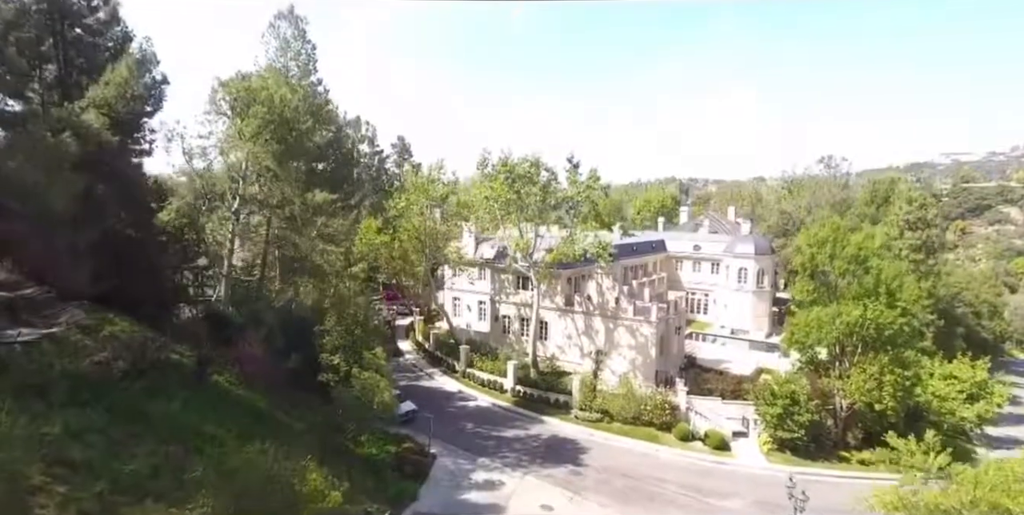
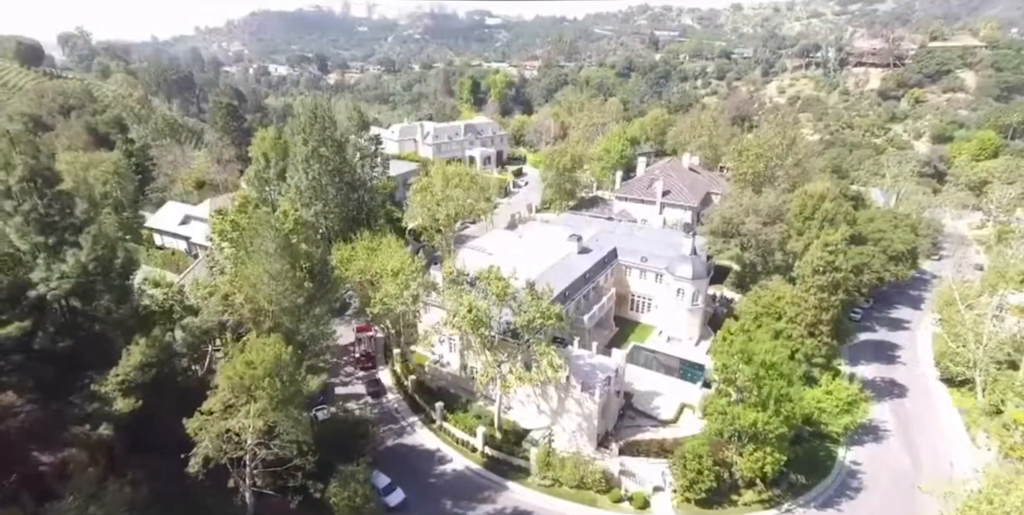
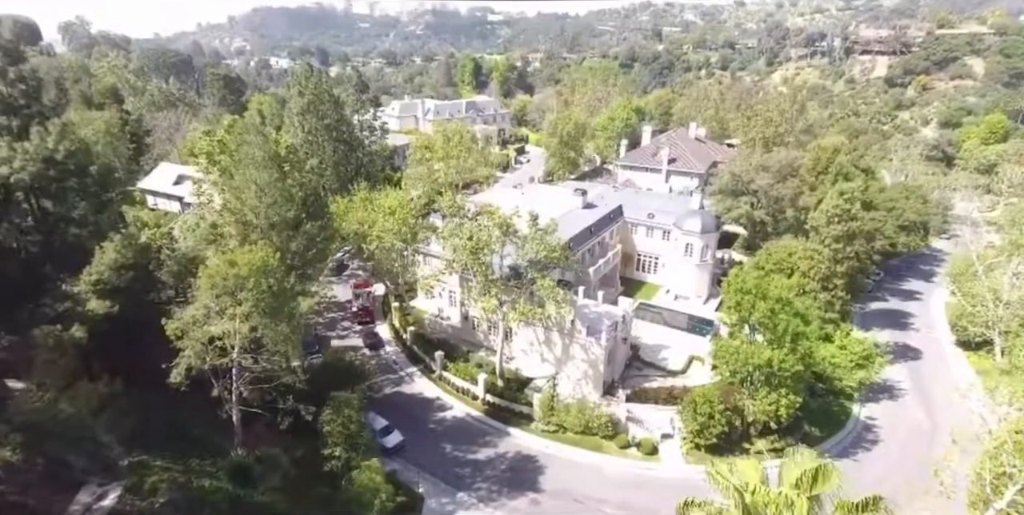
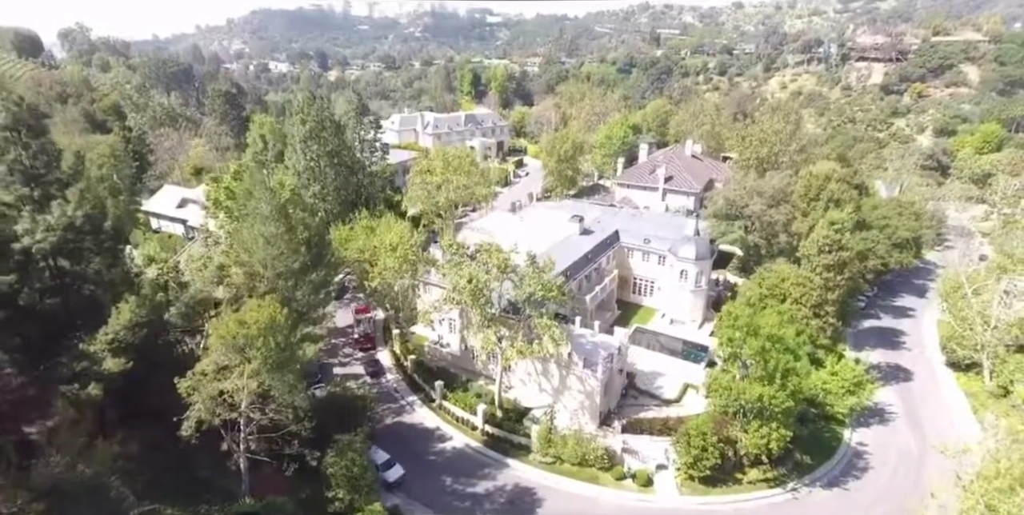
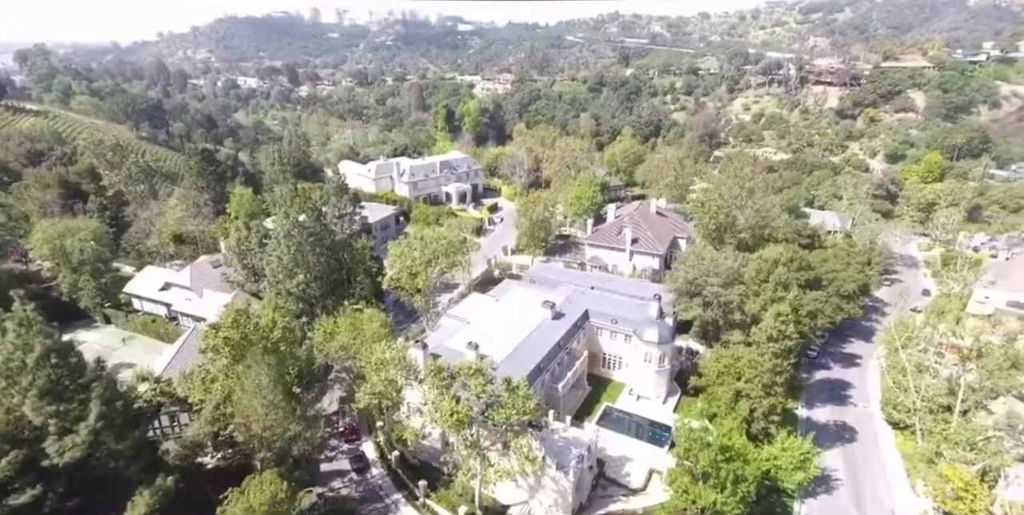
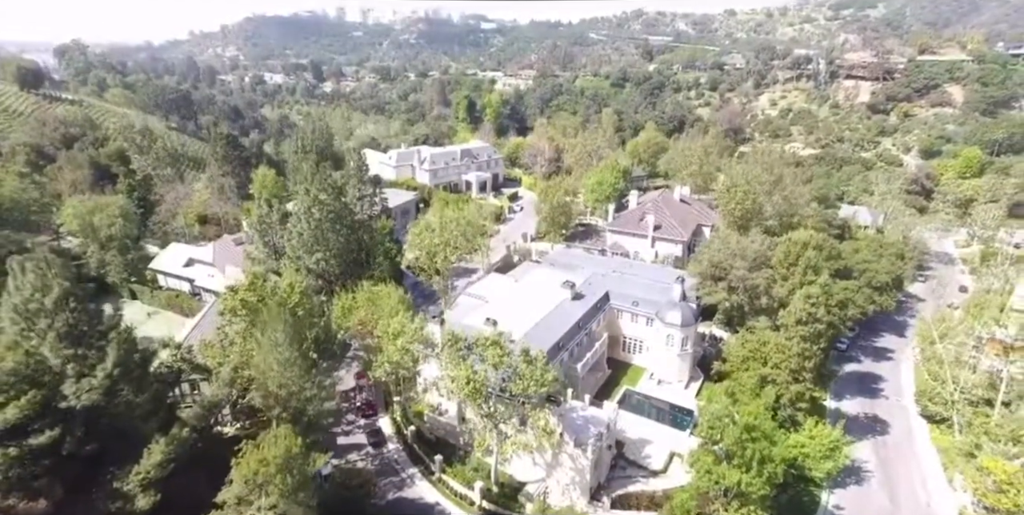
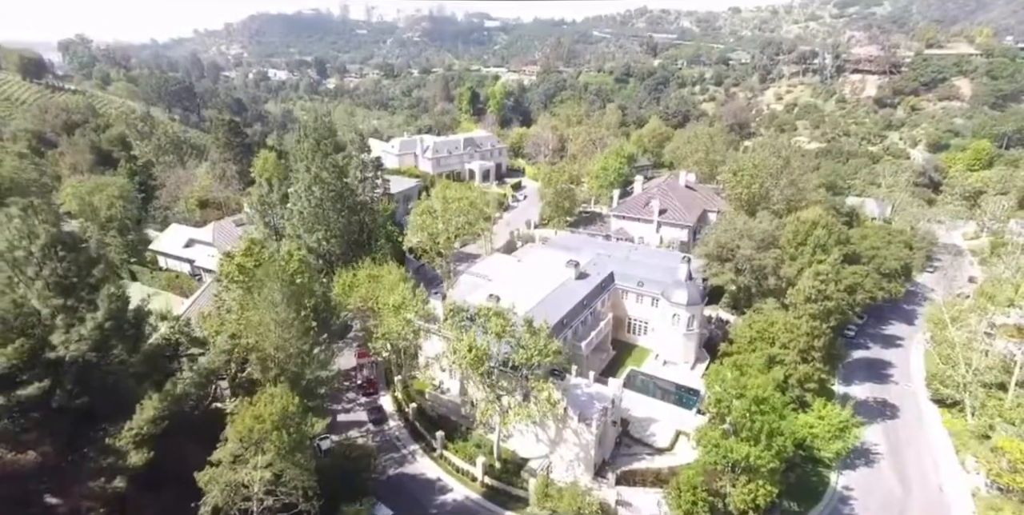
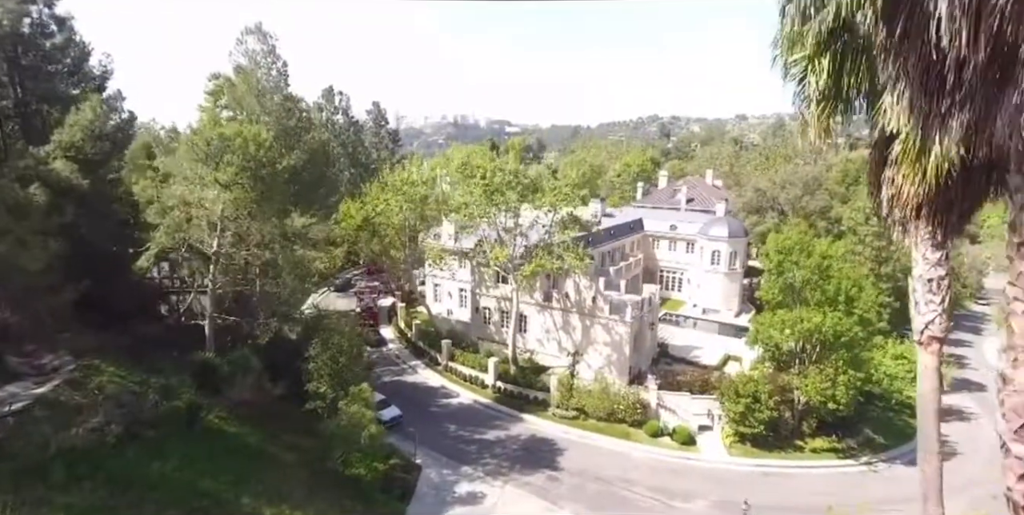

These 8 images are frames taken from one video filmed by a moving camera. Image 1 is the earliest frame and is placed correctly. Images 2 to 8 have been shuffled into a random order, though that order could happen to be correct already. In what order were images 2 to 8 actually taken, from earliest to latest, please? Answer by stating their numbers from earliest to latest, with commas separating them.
8, 3, 4, 2, 7, 6, 5
